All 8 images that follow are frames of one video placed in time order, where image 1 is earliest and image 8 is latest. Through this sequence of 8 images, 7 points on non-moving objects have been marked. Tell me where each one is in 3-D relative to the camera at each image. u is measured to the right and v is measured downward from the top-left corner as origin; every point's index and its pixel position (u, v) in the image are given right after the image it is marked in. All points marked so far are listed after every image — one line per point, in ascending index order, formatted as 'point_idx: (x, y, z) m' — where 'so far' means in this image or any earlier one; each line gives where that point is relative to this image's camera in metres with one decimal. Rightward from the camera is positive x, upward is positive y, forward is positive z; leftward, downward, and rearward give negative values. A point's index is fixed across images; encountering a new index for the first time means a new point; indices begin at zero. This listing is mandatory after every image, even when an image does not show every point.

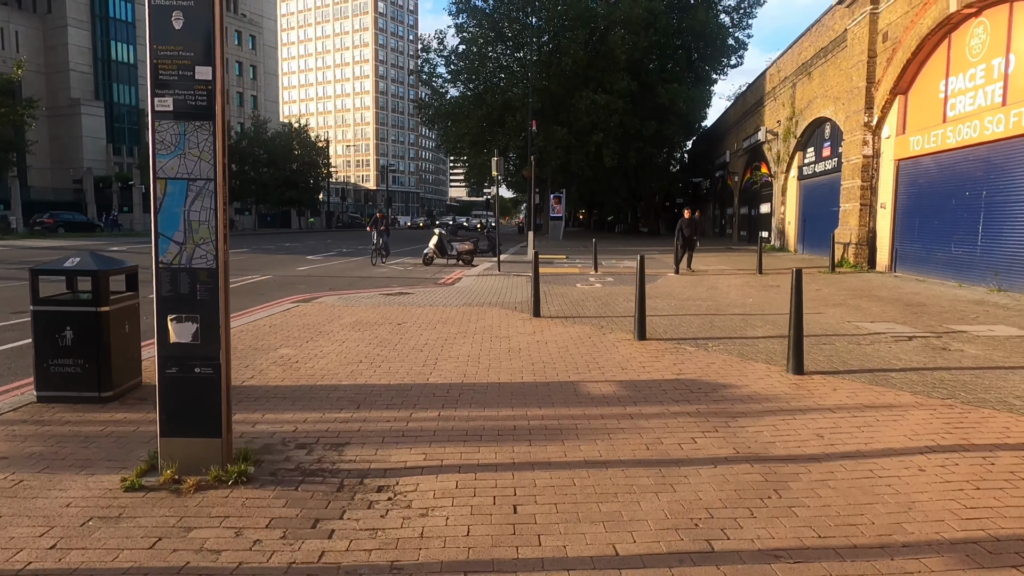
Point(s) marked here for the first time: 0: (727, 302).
0: (+3.7, -0.3, +11.7) m
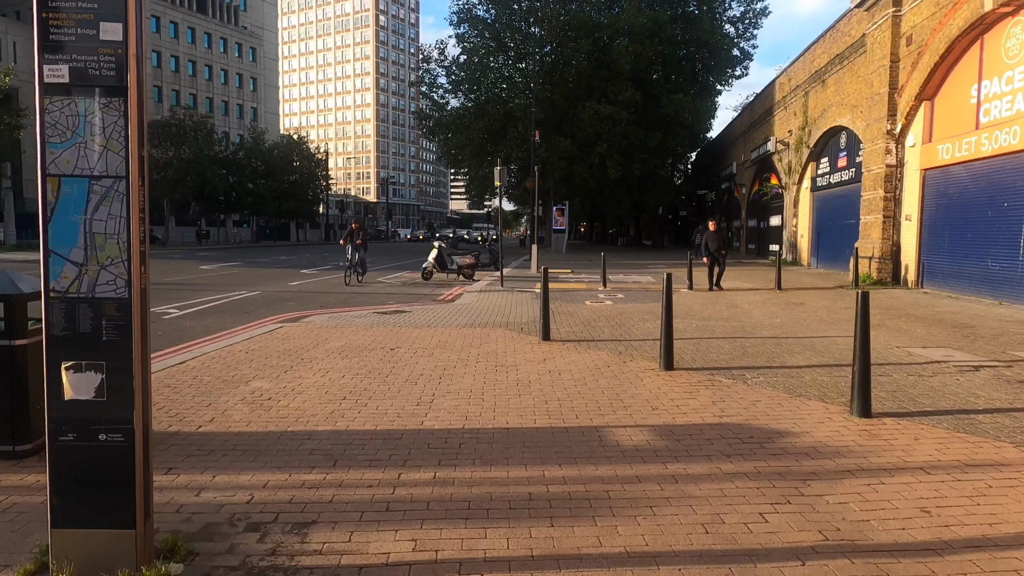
0: (+3.8, -0.6, +10.7) m
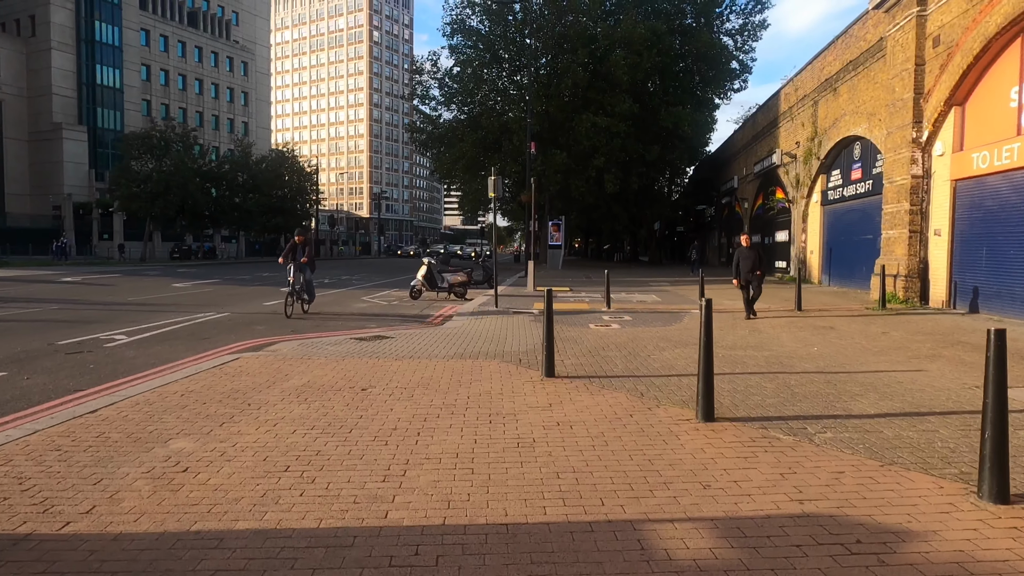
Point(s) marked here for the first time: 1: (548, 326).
0: (+3.7, -0.9, +9.3) m
1: (+0.4, -0.4, +7.6) m
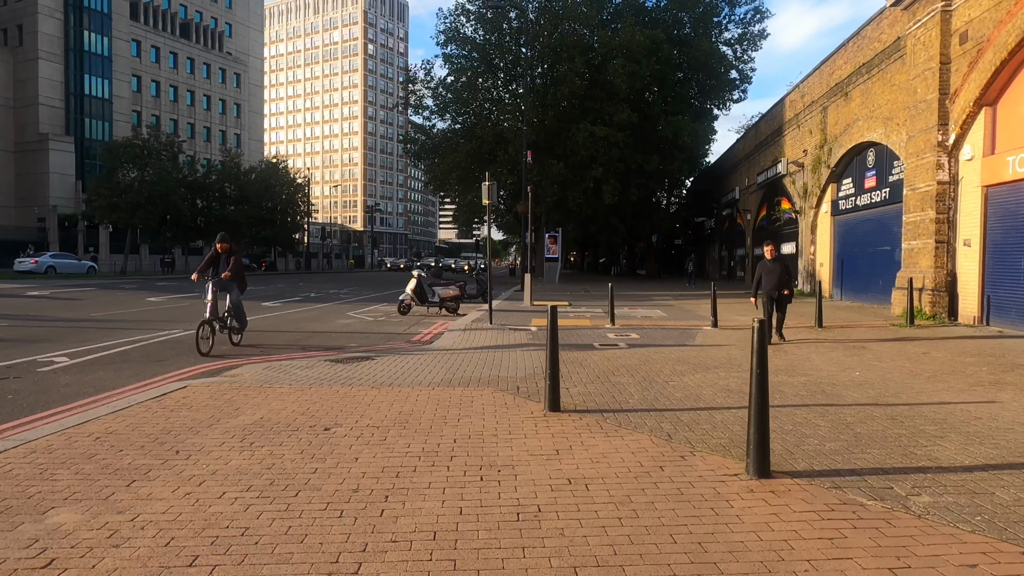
0: (+3.7, -1.1, +8.0) m
1: (+0.4, -0.6, +6.3) m
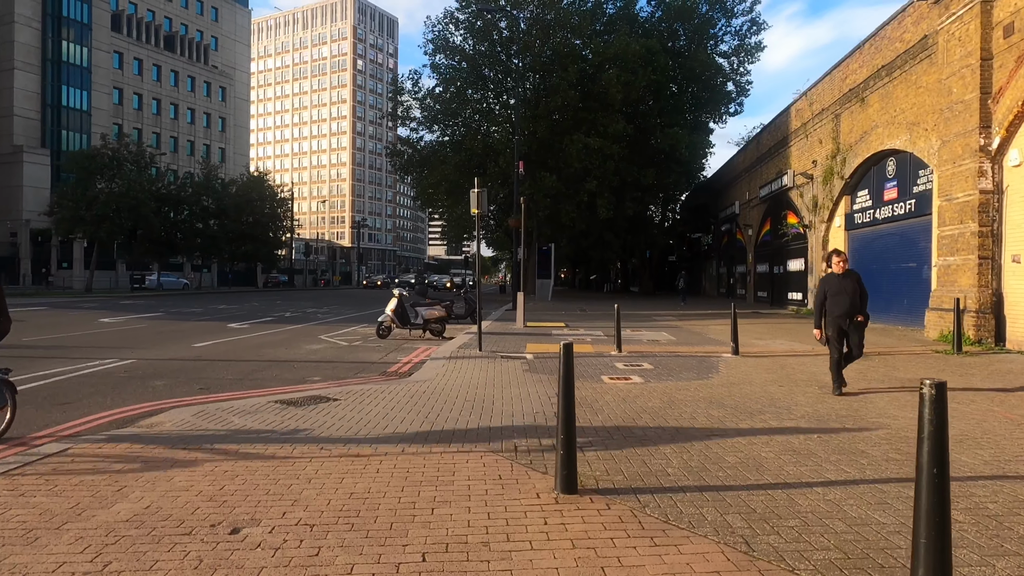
0: (+3.6, -1.3, +6.3) m
1: (+0.3, -0.8, +4.5) m
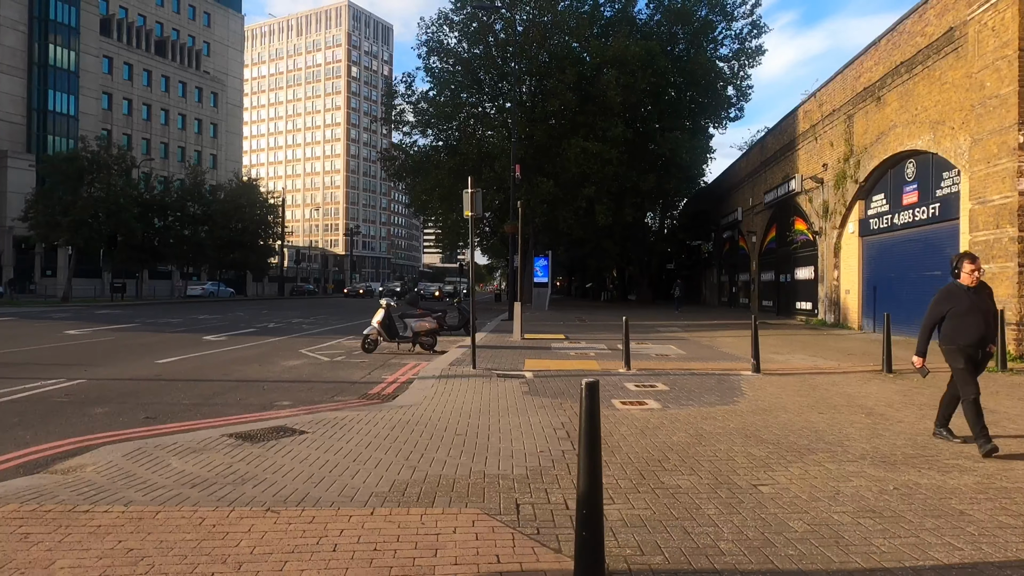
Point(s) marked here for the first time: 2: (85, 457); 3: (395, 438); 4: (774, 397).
0: (+3.6, -1.4, +5.1) m
1: (+0.4, -0.9, +3.3) m
2: (-3.7, -1.4, +5.8) m
3: (-1.1, -1.5, +6.6) m
4: (+3.4, -1.4, +8.9) m
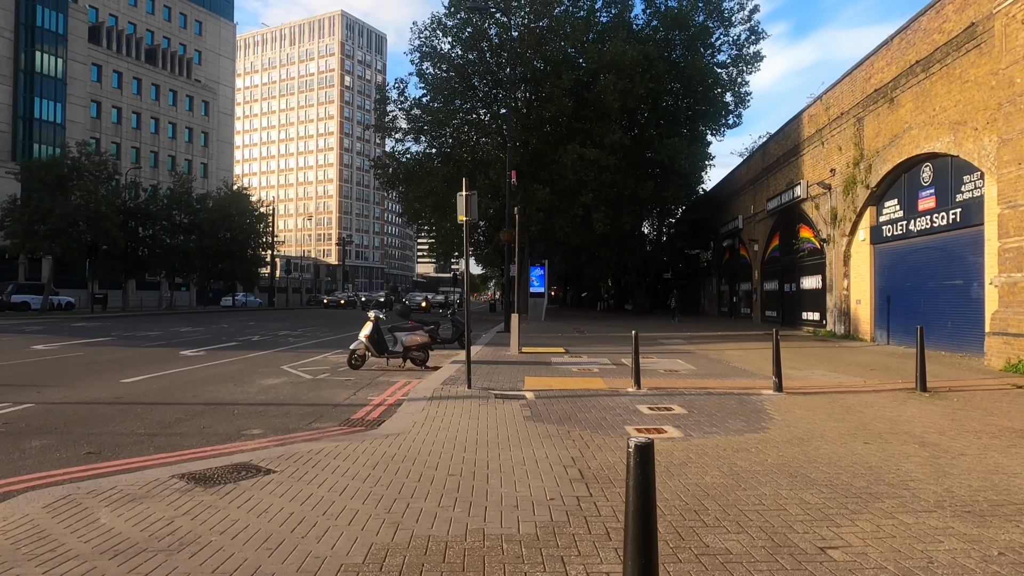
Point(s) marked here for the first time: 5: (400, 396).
0: (+3.7, -1.5, +4.1) m
1: (+0.4, -0.9, +2.3) m
2: (-3.6, -1.5, +4.7) m
3: (-1.1, -1.6, +5.6) m
4: (+3.4, -1.6, +8.0) m
5: (-1.7, -1.6, +10.2) m
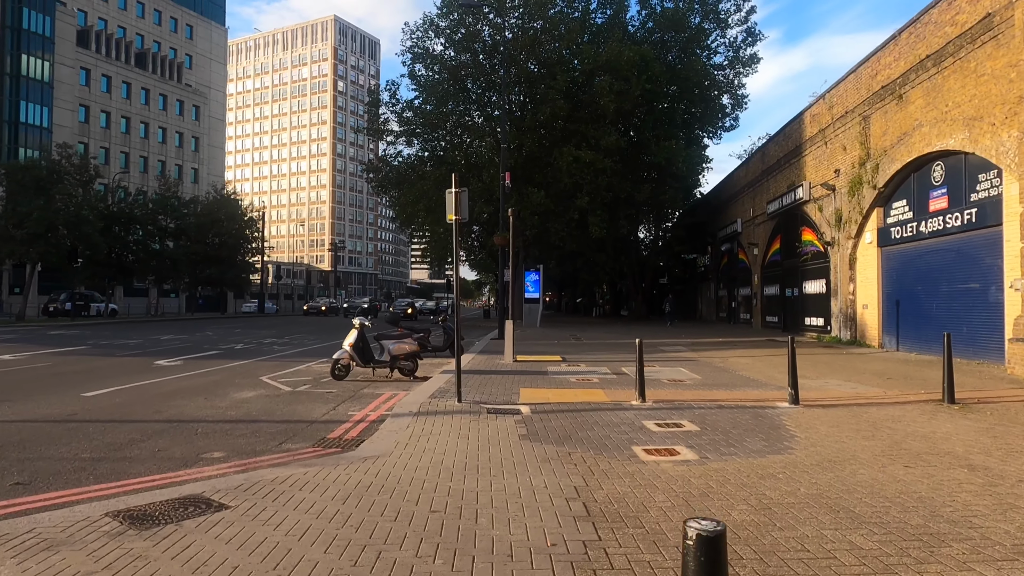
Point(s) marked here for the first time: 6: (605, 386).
0: (+3.6, -1.5, +3.3) m
1: (+0.4, -0.9, +1.5) m
2: (-3.7, -1.5, +3.9) m
3: (-1.2, -1.6, +4.8) m
4: (+3.4, -1.6, +7.2) m
5: (-1.8, -1.7, +9.4) m
6: (+1.6, -1.6, +11.5) m
